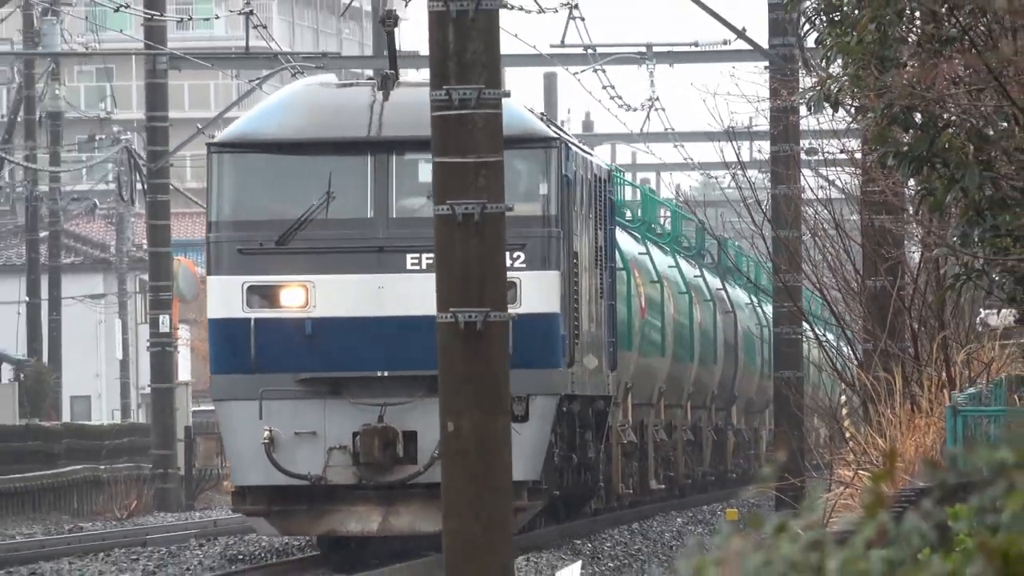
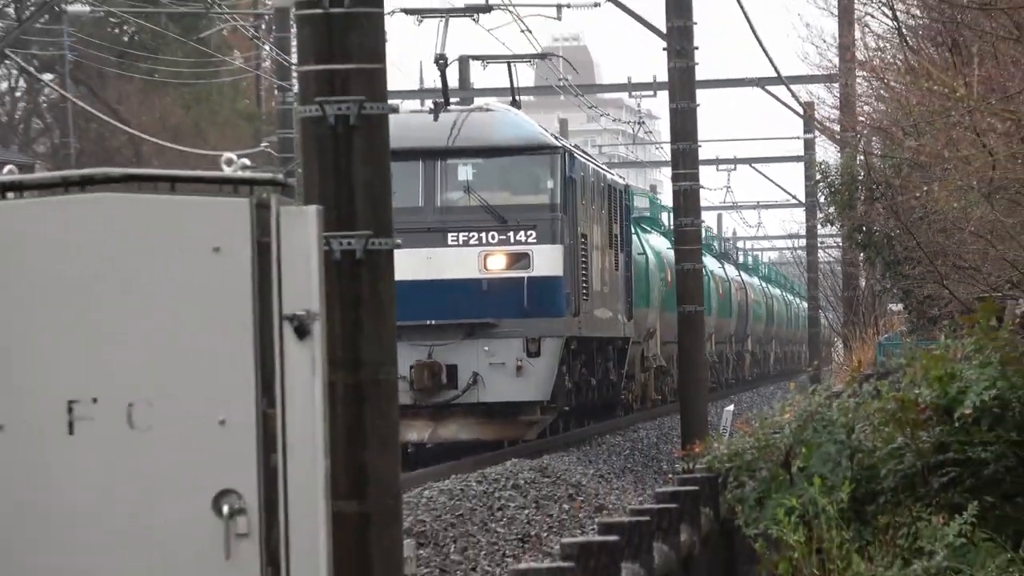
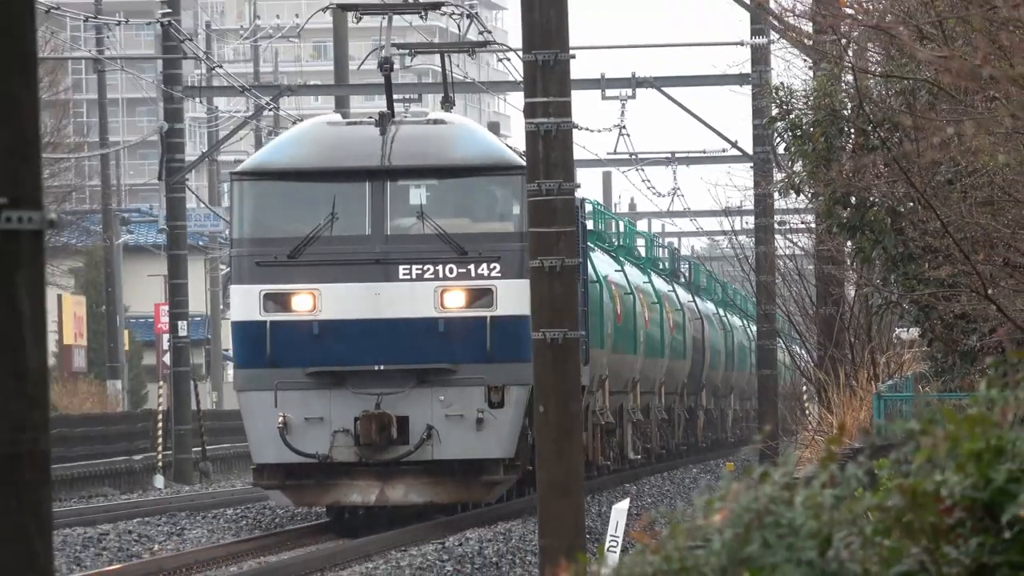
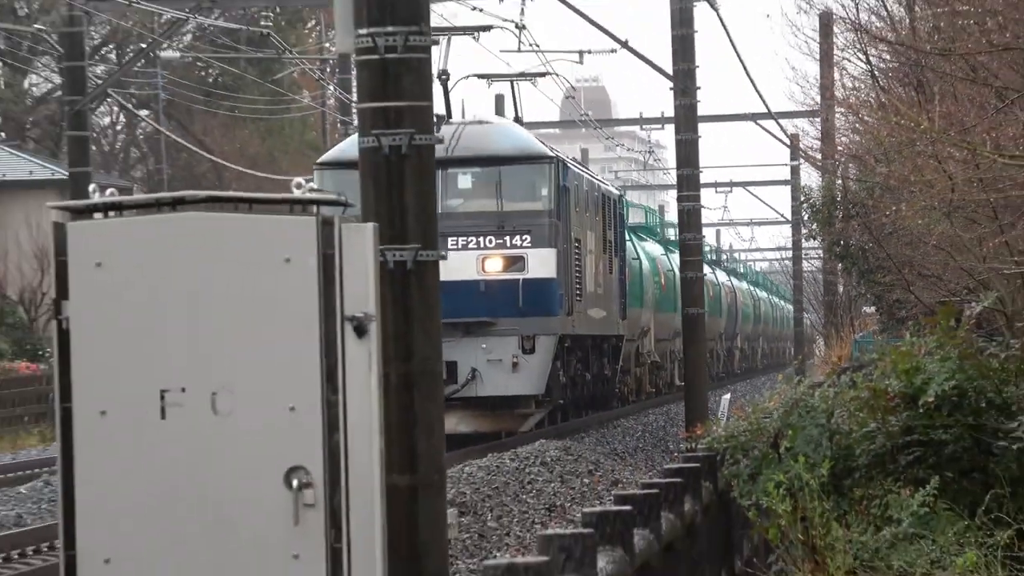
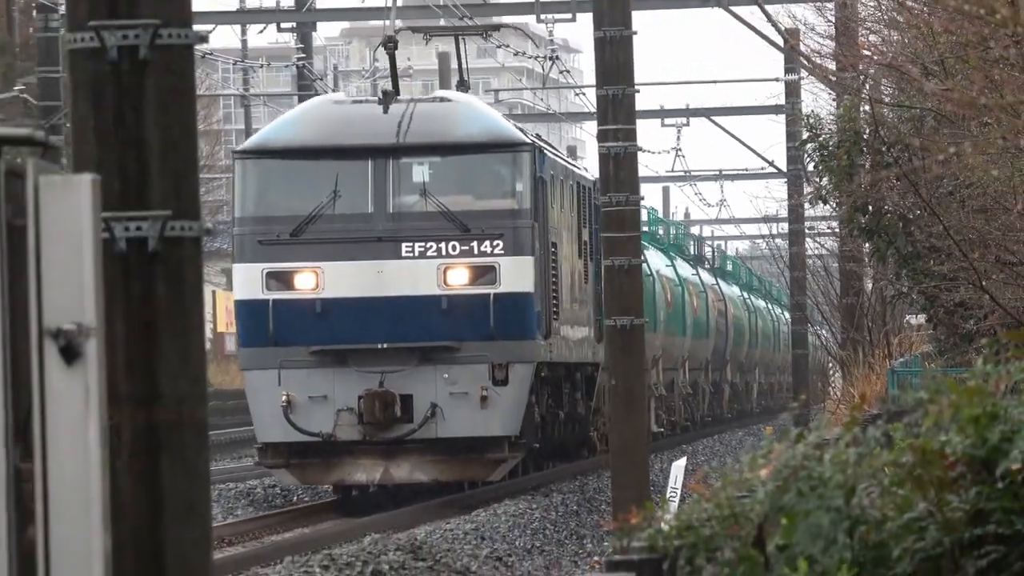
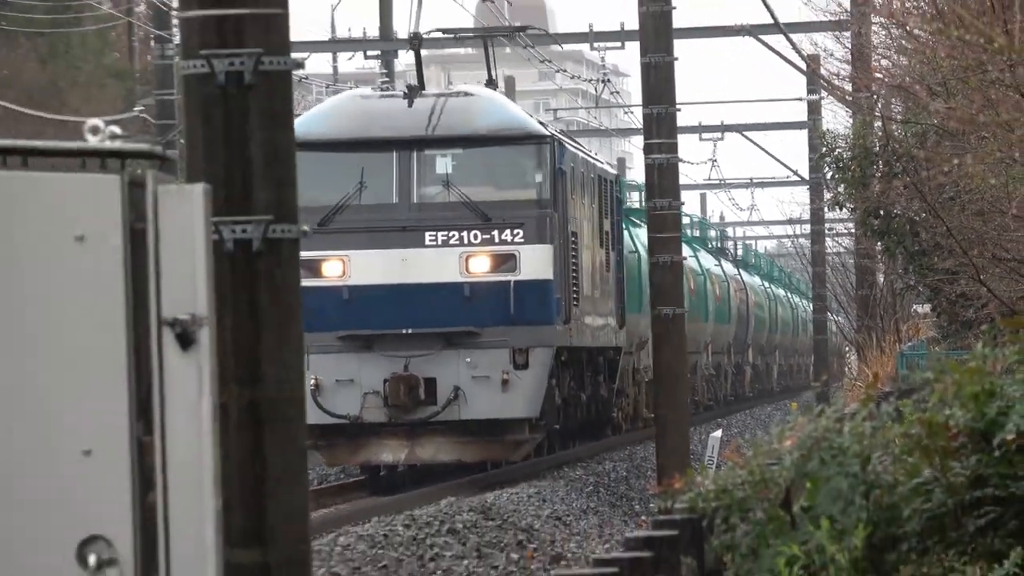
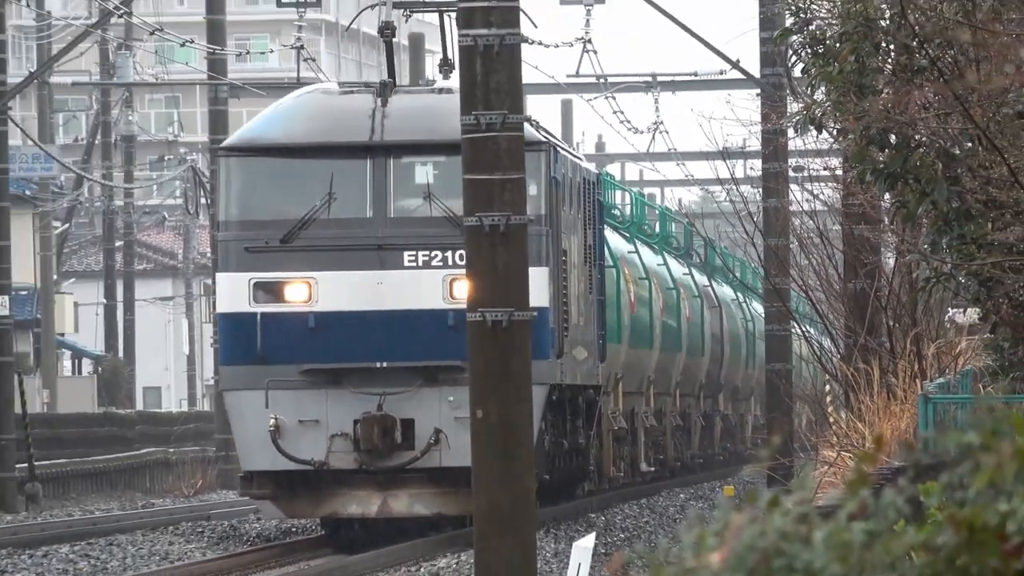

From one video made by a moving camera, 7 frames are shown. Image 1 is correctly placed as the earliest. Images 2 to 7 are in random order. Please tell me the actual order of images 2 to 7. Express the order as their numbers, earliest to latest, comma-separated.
7, 3, 5, 6, 2, 4
